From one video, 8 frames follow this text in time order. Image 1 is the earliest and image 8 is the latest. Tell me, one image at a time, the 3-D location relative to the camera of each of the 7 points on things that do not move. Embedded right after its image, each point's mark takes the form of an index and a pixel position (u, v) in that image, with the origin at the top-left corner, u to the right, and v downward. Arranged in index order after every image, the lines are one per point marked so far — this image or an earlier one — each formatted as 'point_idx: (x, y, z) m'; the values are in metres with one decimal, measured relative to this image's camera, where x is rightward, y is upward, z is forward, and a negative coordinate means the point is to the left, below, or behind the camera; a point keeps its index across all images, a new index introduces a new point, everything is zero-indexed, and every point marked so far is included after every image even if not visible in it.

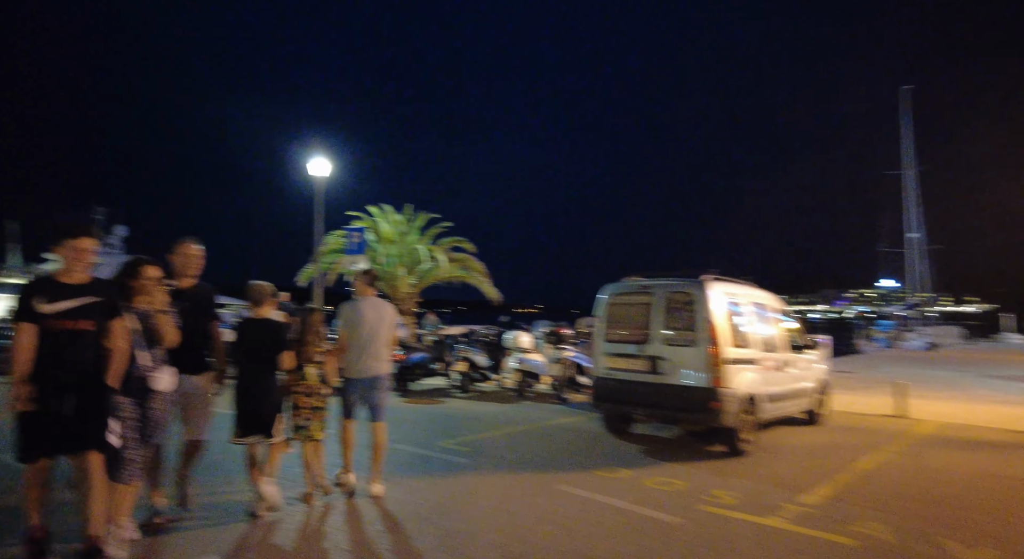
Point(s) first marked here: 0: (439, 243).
0: (-2.0, +1.0, +16.0) m
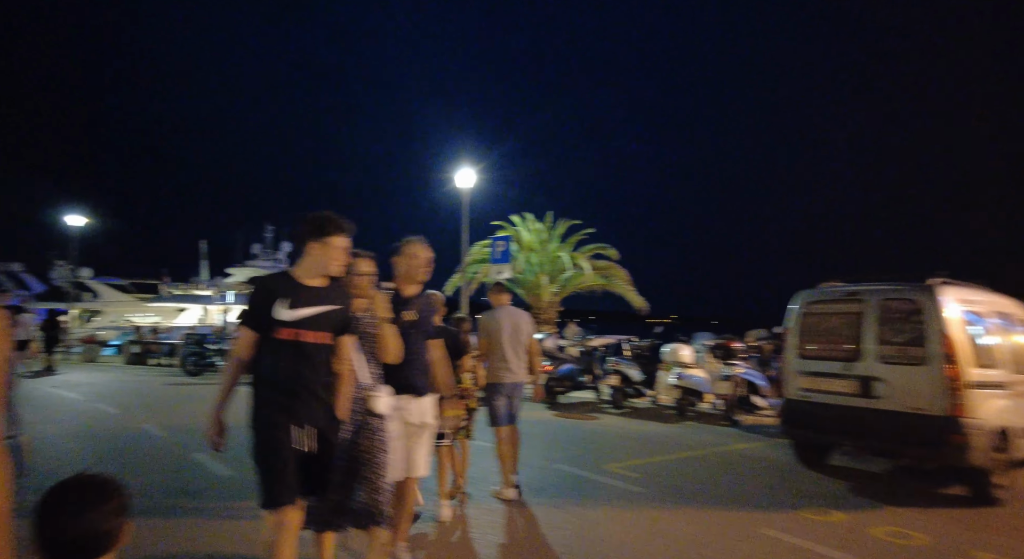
0: (+2.0, +0.8, +15.4) m
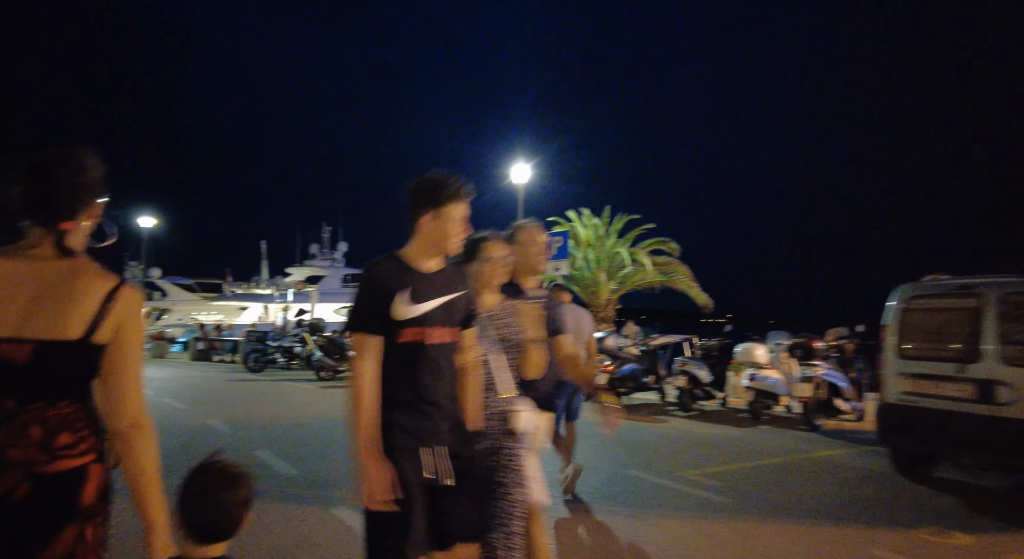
0: (+3.5, +0.9, +14.8) m
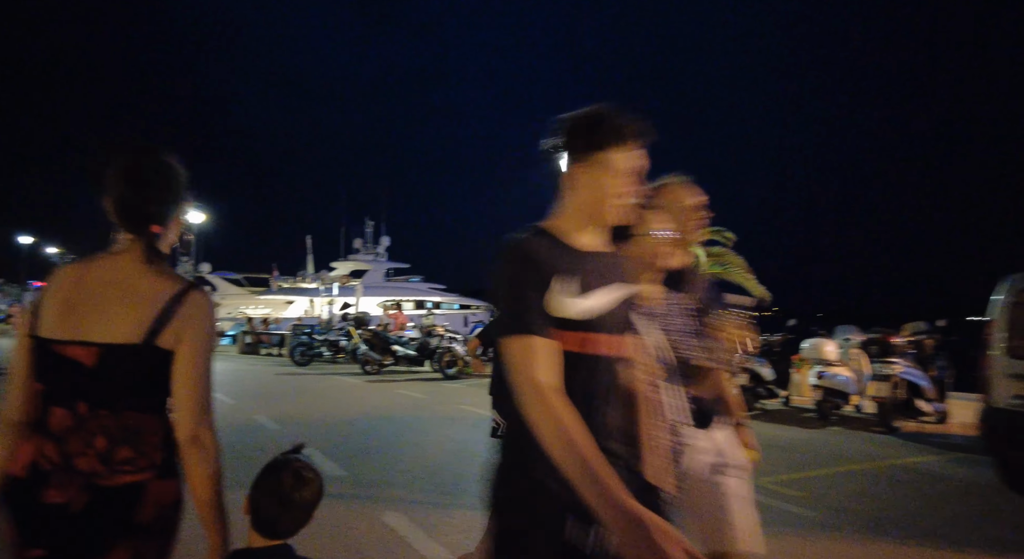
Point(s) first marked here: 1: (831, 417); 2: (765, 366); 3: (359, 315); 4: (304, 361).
0: (+4.7, +1.1, +14.1) m
1: (+5.1, -2.2, +8.9) m
2: (+4.3, -1.5, +9.7) m
3: (-4.4, -1.0, +16.0) m
4: (-5.8, -2.3, +15.6) m
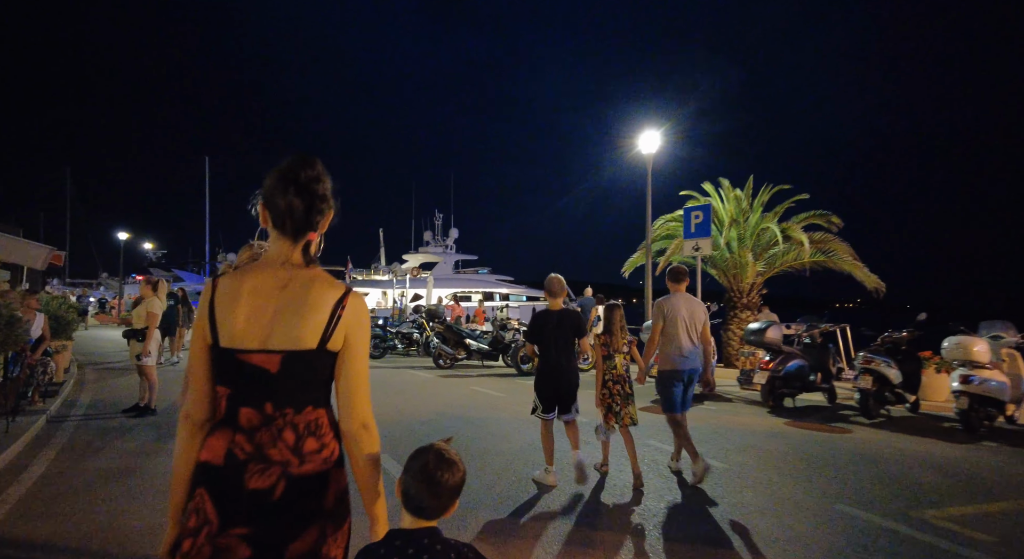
0: (+6.5, +1.4, +12.7) m
1: (+6.3, -2.0, +7.5) m
2: (+5.6, -1.3, +8.3) m
3: (-2.3, -0.8, +15.7) m
4: (-3.7, -2.1, +15.4) m
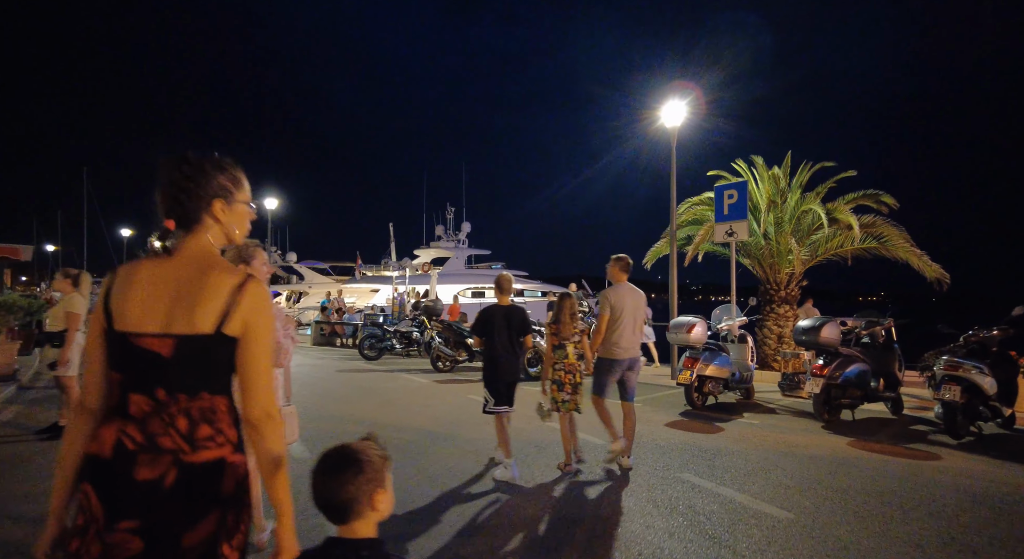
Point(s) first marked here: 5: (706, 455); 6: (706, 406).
0: (+6.6, +1.6, +11.1) m
1: (+6.3, -1.8, +5.9) m
2: (+5.6, -1.1, +6.8) m
3: (-2.1, -0.6, +14.3) m
4: (-3.5, -1.9, +14.2) m
5: (+2.0, -1.8, +5.8) m
6: (+2.9, -1.9, +8.5) m
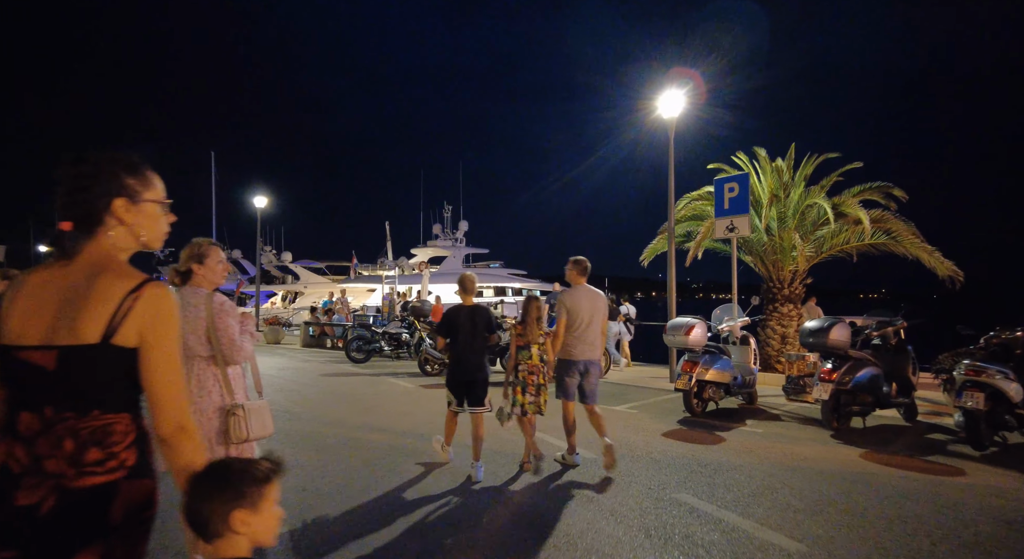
0: (+6.4, +1.6, +10.6) m
1: (+6.1, -1.8, +5.4) m
2: (+5.5, -1.1, +6.2) m
3: (-2.2, -0.6, +13.8) m
4: (-3.7, -1.9, +13.6) m
5: (+1.8, -1.8, +5.3) m
6: (+2.7, -1.9, +7.9) m
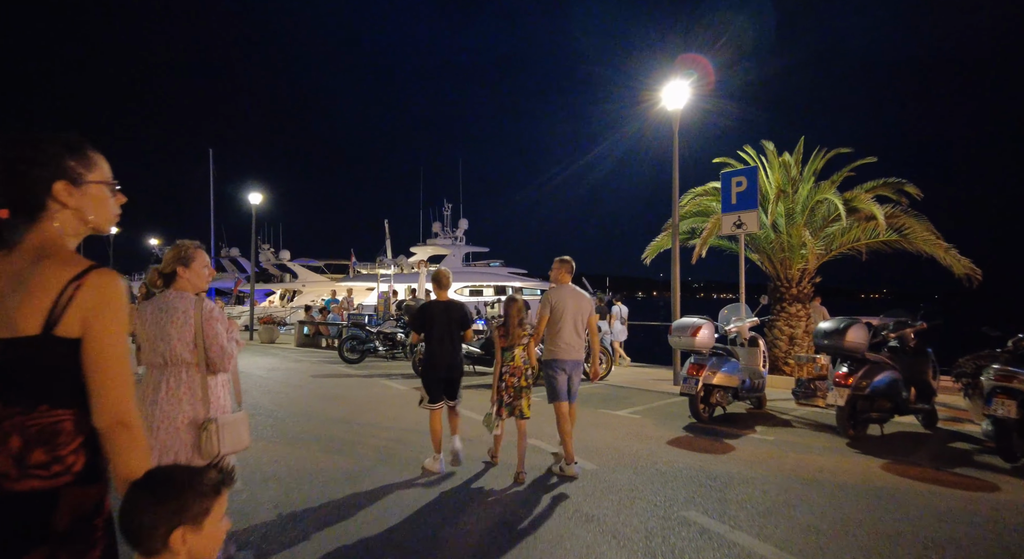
0: (+6.4, +1.6, +10.1) m
1: (+6.0, -1.8, +5.0) m
2: (+5.4, -1.1, +5.8) m
3: (-2.3, -0.6, +13.4) m
4: (-3.7, -1.8, +13.3) m
5: (+1.8, -1.8, +4.9) m
6: (+2.7, -1.9, +7.5) m
